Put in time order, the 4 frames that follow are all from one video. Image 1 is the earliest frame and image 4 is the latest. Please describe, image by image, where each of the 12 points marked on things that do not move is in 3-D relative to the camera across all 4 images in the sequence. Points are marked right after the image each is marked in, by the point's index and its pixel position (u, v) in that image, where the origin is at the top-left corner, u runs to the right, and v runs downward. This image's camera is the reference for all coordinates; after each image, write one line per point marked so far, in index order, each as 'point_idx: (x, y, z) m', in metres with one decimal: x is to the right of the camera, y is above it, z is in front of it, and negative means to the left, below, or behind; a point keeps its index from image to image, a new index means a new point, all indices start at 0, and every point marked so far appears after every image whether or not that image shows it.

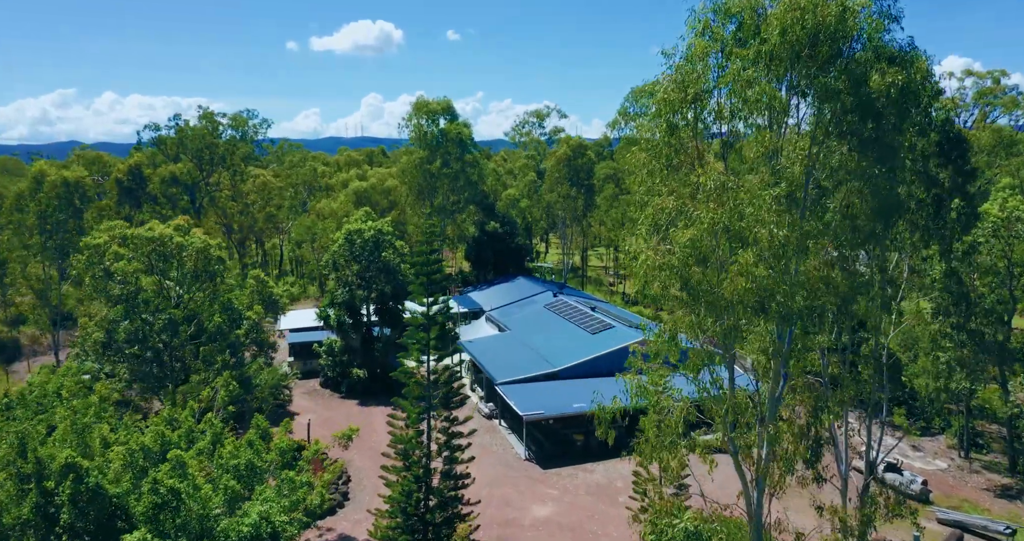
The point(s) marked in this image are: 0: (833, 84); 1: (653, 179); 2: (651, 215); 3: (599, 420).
0: (+6.3, +3.7, +14.7) m
1: (+3.1, +2.0, +16.6) m
2: (+3.0, +1.2, +16.2) m
3: (+2.0, -3.4, +17.4) m
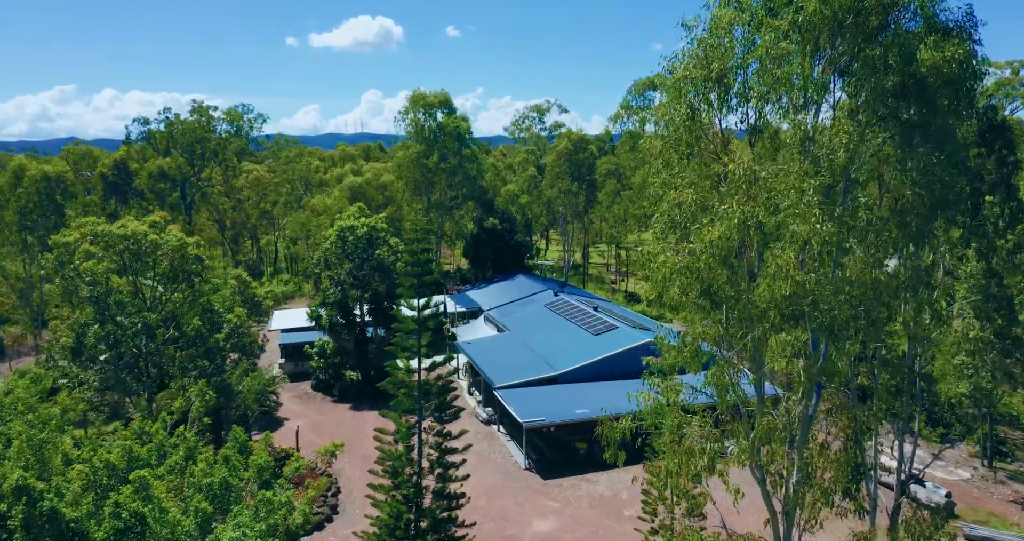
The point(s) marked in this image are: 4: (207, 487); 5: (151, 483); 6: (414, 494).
0: (+6.3, +3.6, +12.8) m
1: (+3.1, +2.0, +14.8) m
2: (+3.0, +1.1, +14.3) m
3: (+2.0, -3.5, +15.6) m
4: (-7.8, -5.5, +19.3) m
5: (-9.0, -5.3, +18.8) m
6: (-2.6, -5.9, +20.0) m
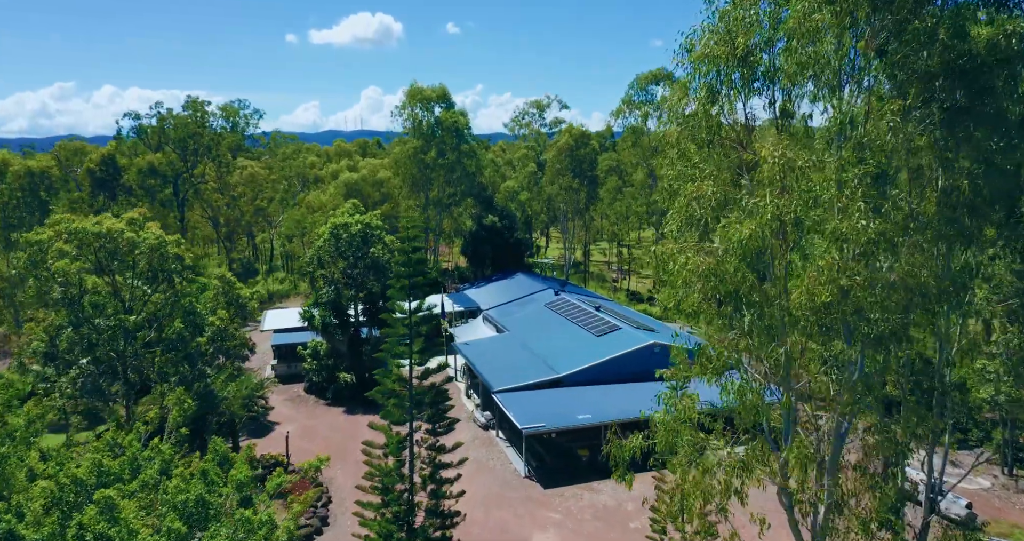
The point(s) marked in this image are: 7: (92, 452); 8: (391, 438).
0: (+6.2, +3.6, +11.4) m
1: (+3.1, +1.9, +13.3) m
2: (+2.9, +1.1, +12.9) m
3: (+2.0, -3.5, +14.1) m
4: (-7.8, -5.5, +17.8) m
5: (-9.1, -5.3, +17.4) m
6: (-2.6, -5.9, +18.5) m
7: (-10.8, -4.7, +19.4) m
8: (-3.0, -4.1, +18.6) m
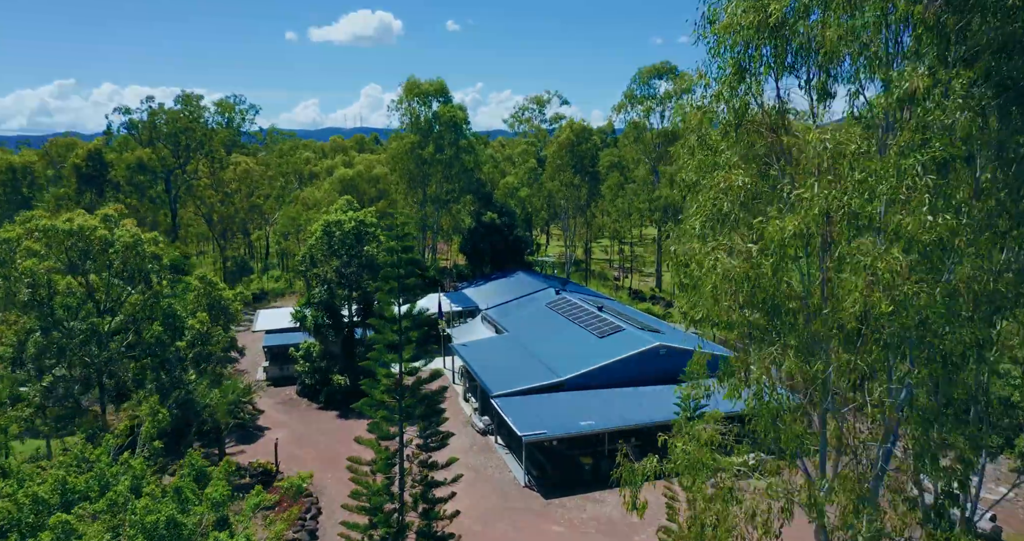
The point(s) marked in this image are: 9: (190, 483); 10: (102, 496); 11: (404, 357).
0: (+6.2, +3.5, +9.9) m
1: (+3.0, +1.9, +11.8) m
2: (+2.9, +1.1, +11.4) m
3: (+1.9, -3.5, +12.6) m
4: (-7.9, -5.6, +16.3) m
5: (-9.1, -5.4, +15.9) m
6: (-2.7, -5.9, +17.0) m
7: (-10.8, -4.7, +17.9) m
8: (-3.0, -4.2, +17.1) m
9: (-7.9, -5.2, +18.5) m
10: (-9.5, -5.3, +17.5) m
11: (-2.8, -2.3, +19.7) m
